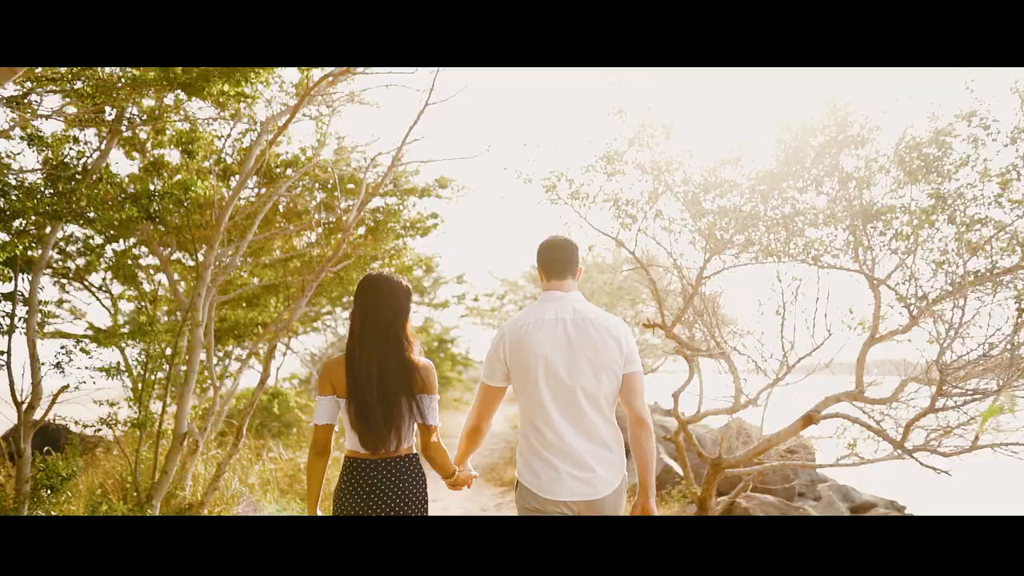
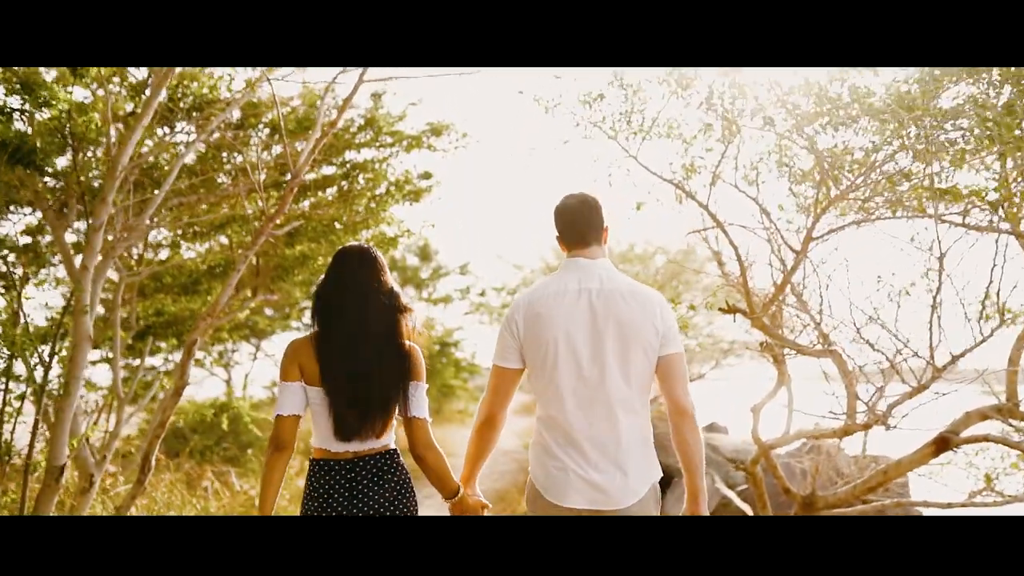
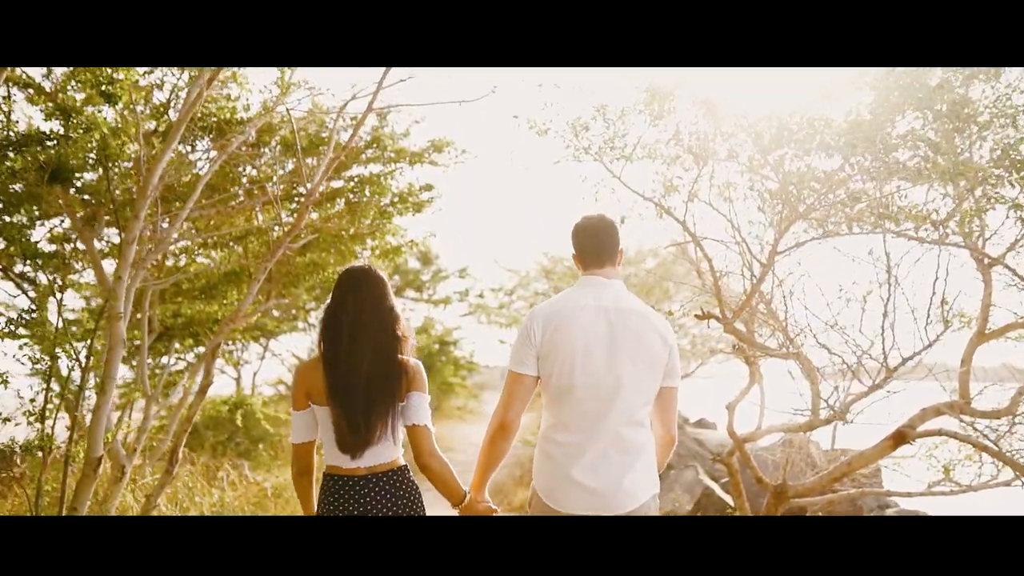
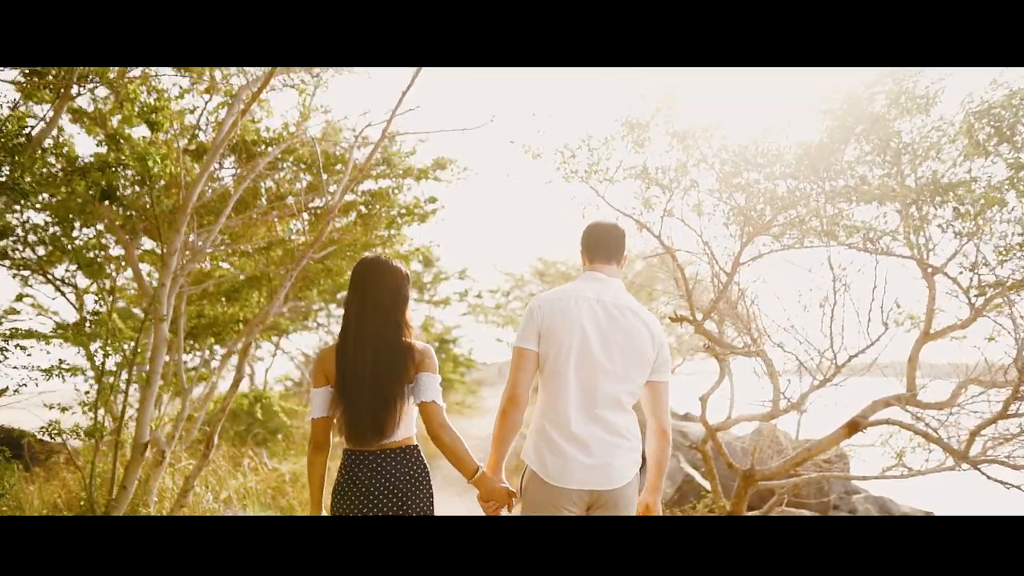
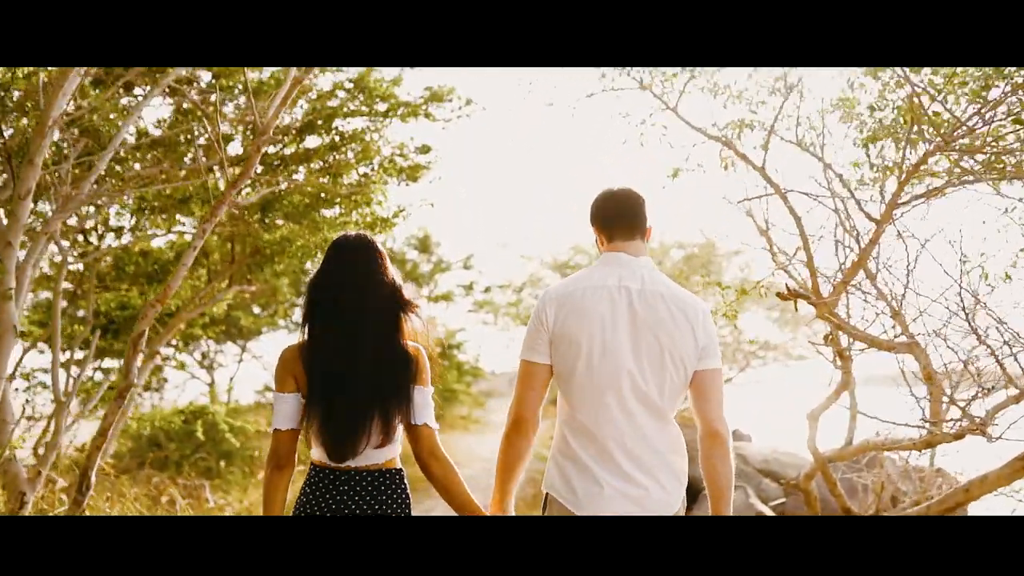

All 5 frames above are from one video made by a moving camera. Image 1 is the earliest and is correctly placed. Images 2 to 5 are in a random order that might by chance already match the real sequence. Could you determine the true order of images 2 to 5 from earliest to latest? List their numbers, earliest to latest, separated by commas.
4, 3, 2, 5
